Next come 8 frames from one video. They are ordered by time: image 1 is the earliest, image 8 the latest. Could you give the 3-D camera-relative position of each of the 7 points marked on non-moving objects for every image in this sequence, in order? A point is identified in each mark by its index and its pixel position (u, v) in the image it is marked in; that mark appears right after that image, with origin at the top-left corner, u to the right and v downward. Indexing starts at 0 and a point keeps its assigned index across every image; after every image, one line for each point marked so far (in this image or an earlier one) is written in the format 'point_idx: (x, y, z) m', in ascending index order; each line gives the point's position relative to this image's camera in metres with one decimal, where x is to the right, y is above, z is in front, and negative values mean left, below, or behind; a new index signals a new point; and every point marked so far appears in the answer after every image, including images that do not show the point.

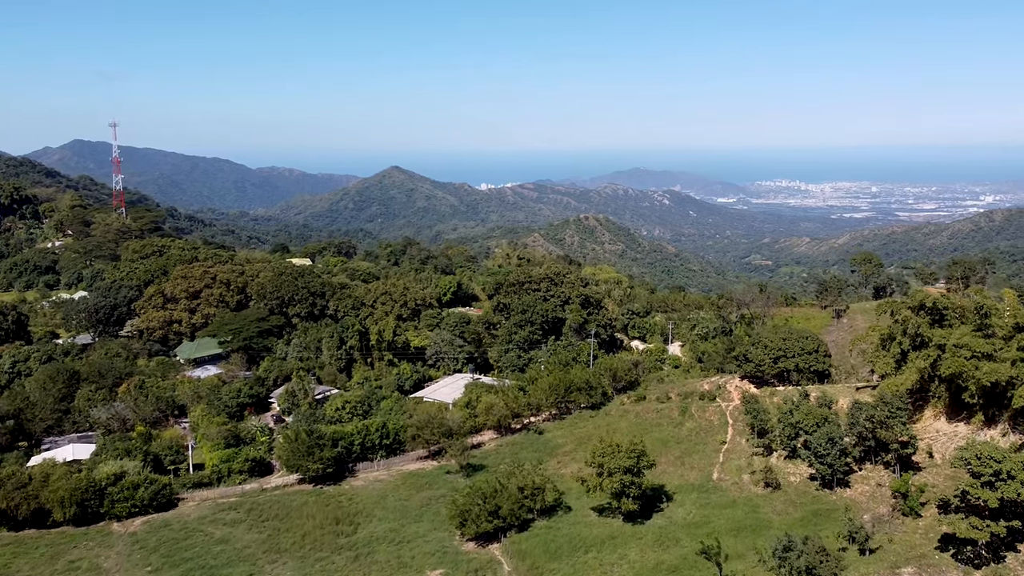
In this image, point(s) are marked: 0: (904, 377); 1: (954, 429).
0: (+11.0, -2.5, +16.9) m
1: (+11.9, -3.8, +16.3) m
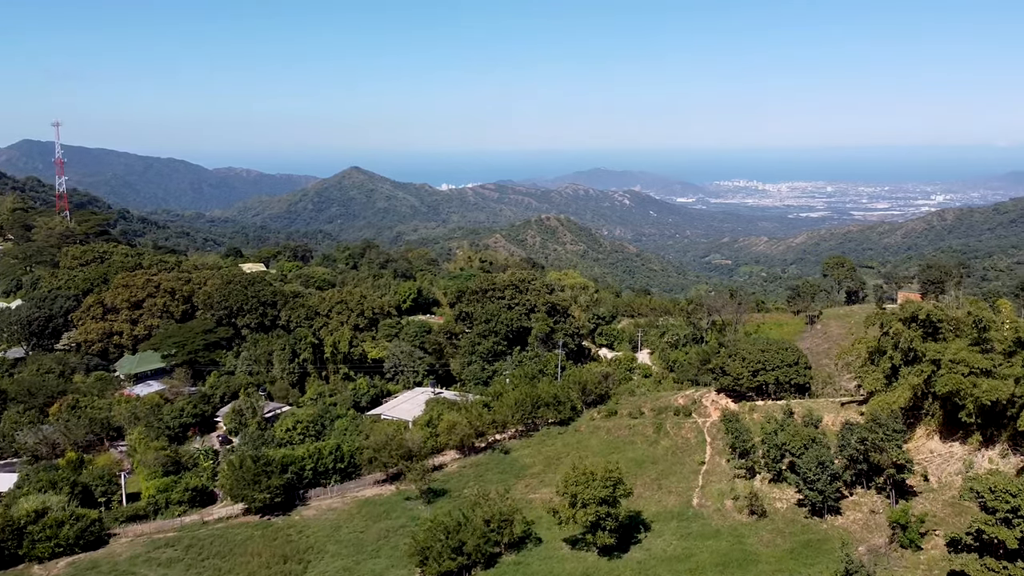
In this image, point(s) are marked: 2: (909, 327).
0: (+10.0, -2.8, +15.7) m
1: (+11.0, -4.1, +15.2) m
2: (+10.5, -1.0, +15.8) m
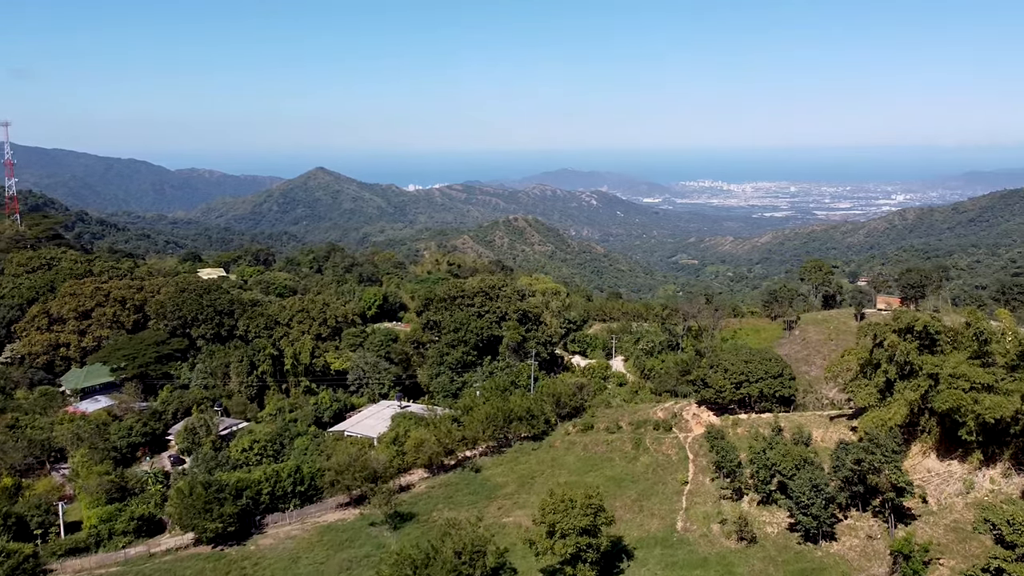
0: (+9.3, -3.0, +14.8) m
1: (+10.4, -4.3, +14.3) m
2: (+9.8, -1.3, +14.9) m
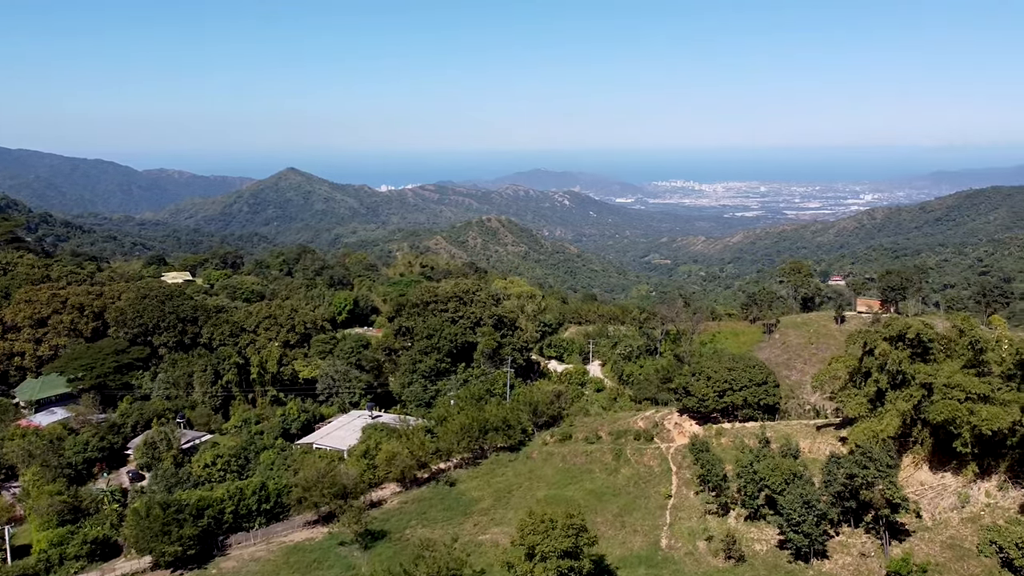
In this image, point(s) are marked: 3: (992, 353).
0: (+8.8, -3.2, +14.2) m
1: (+9.8, -4.5, +13.8) m
2: (+9.2, -1.4, +14.4) m
3: (+10.6, -1.4, +13.2) m
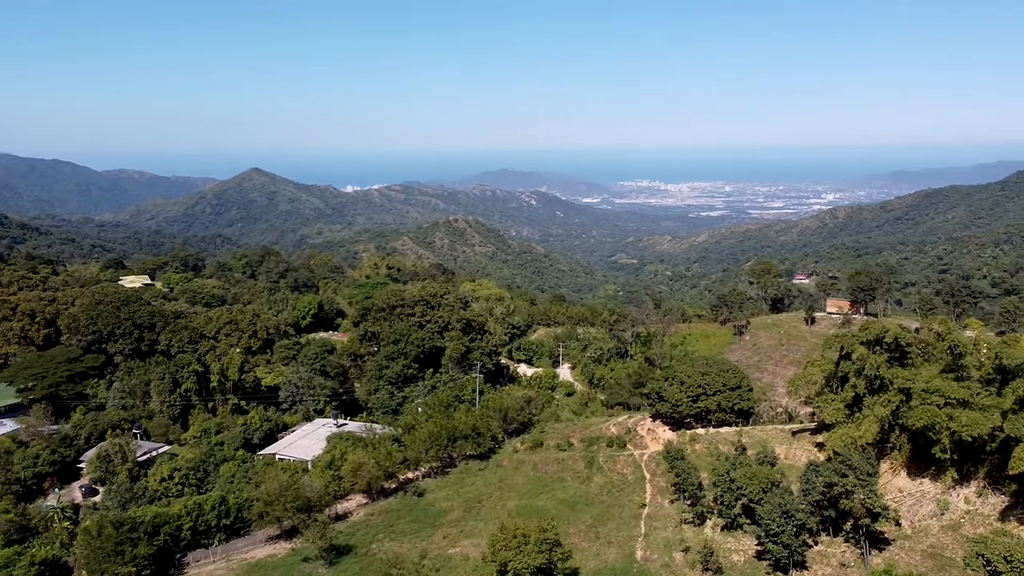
0: (+8.1, -3.2, +13.9) m
1: (+9.2, -4.5, +13.5) m
2: (+8.5, -1.5, +14.1) m
3: (+9.9, -1.5, +13.0) m
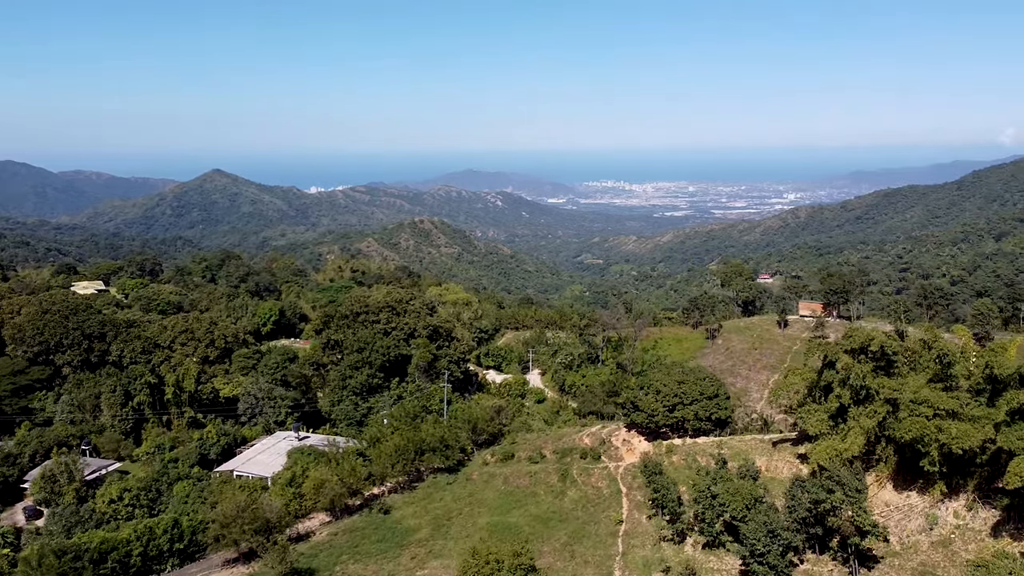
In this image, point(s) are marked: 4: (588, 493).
0: (+7.4, -3.4, +13.3) m
1: (+8.6, -4.6, +13.0) m
2: (+7.8, -1.6, +13.5) m
3: (+9.3, -1.6, +12.5) m
4: (+2.4, -6.5, +19.1) m
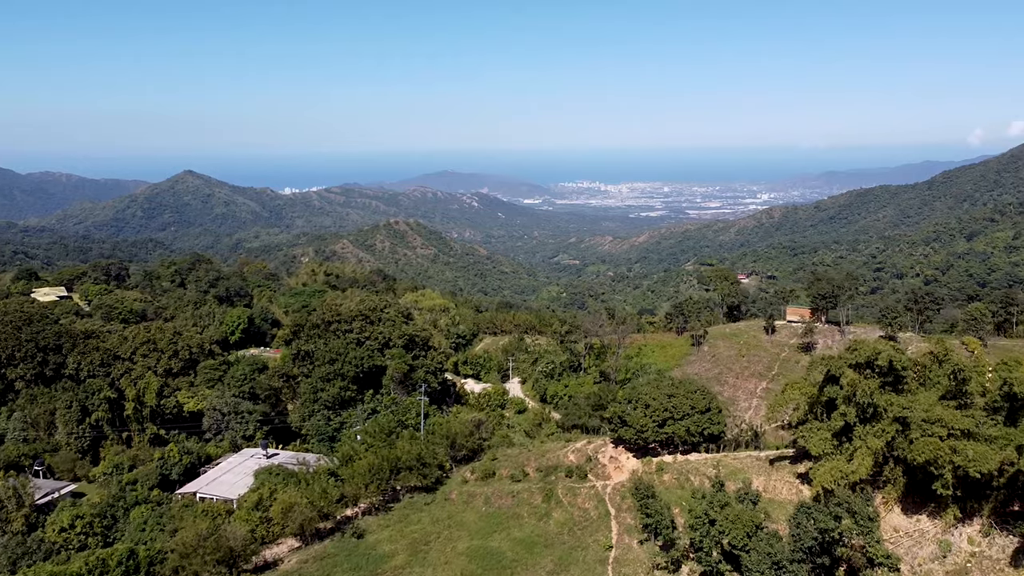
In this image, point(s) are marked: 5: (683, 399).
0: (+7.1, -3.6, +12.5) m
1: (+8.2, -4.9, +12.2) m
2: (+7.4, -1.8, +12.7) m
3: (+8.9, -1.8, +11.7) m
4: (+1.9, -6.8, +18.0) m
5: (+5.1, -3.3, +18.1) m
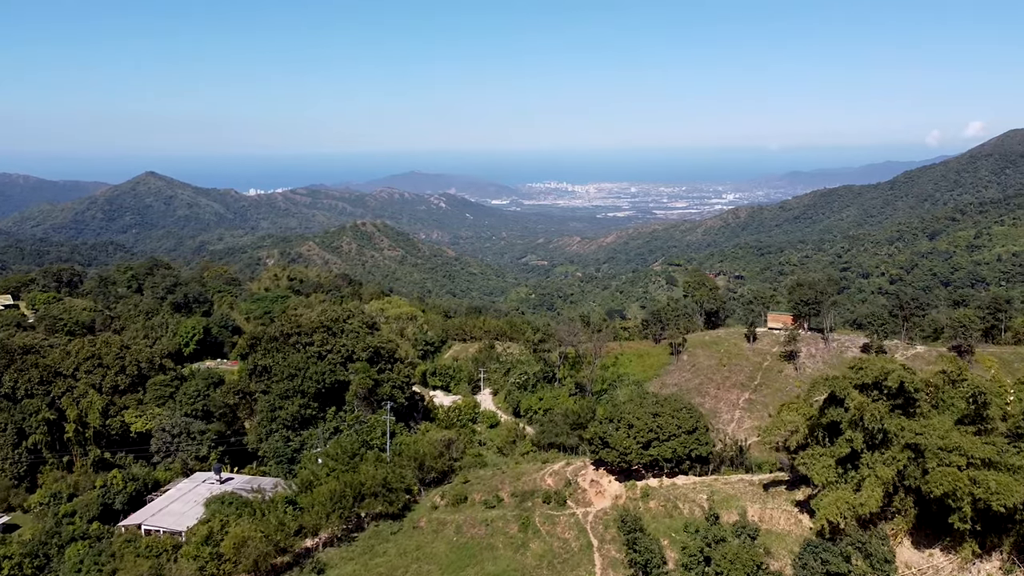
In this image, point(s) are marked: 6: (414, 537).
0: (+6.6, -3.9, +11.4) m
1: (+7.8, -5.1, +11.2) m
2: (+6.9, -2.1, +11.6) m
3: (+8.5, -2.0, +10.7) m
4: (+1.2, -7.2, +16.6) m
5: (+4.3, -3.6, +16.9) m
6: (-3.2, -8.3, +20.0) m
